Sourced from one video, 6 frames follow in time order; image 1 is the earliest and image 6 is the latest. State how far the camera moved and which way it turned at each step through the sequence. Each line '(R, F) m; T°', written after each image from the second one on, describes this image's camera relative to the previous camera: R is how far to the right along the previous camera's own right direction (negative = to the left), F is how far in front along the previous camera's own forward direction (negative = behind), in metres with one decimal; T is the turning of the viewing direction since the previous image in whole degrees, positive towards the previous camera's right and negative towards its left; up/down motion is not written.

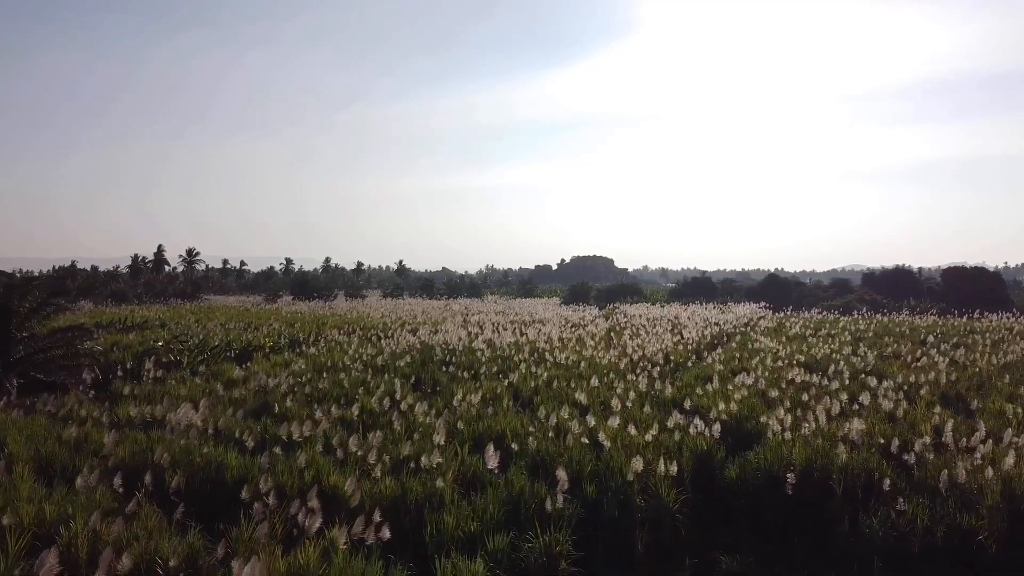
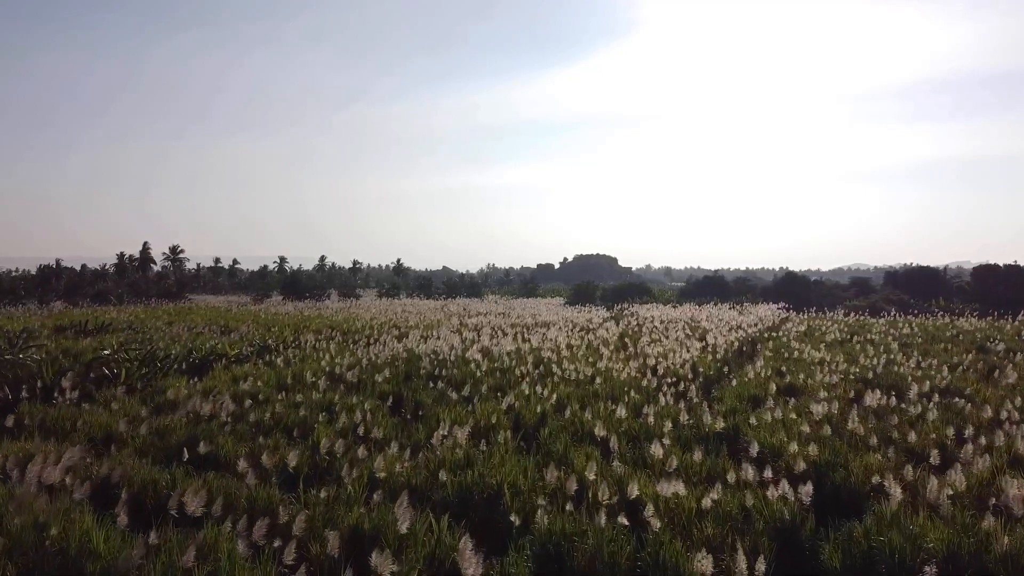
(0.0, +1.4) m; 0°
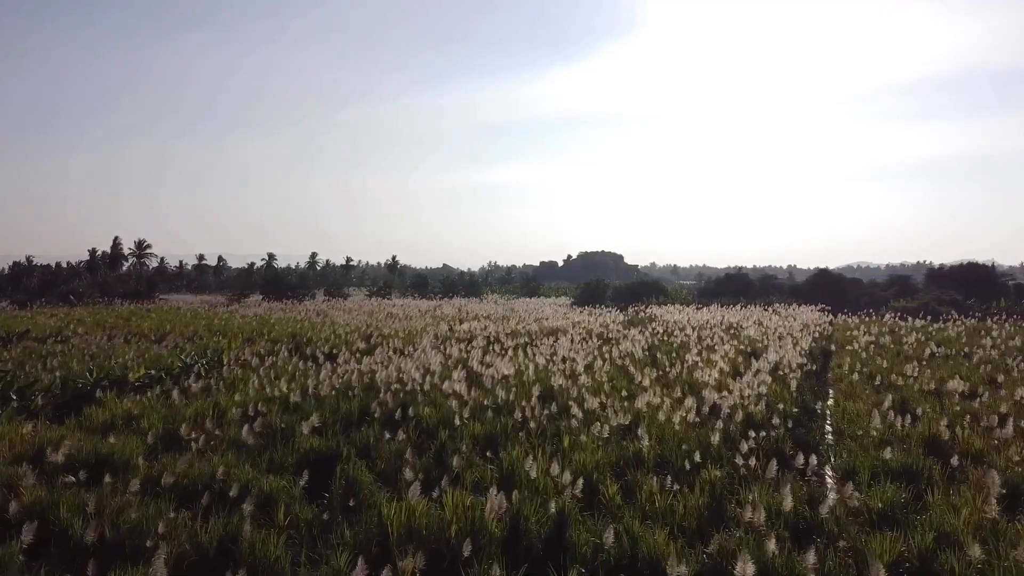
(0.0, +2.4) m; 0°
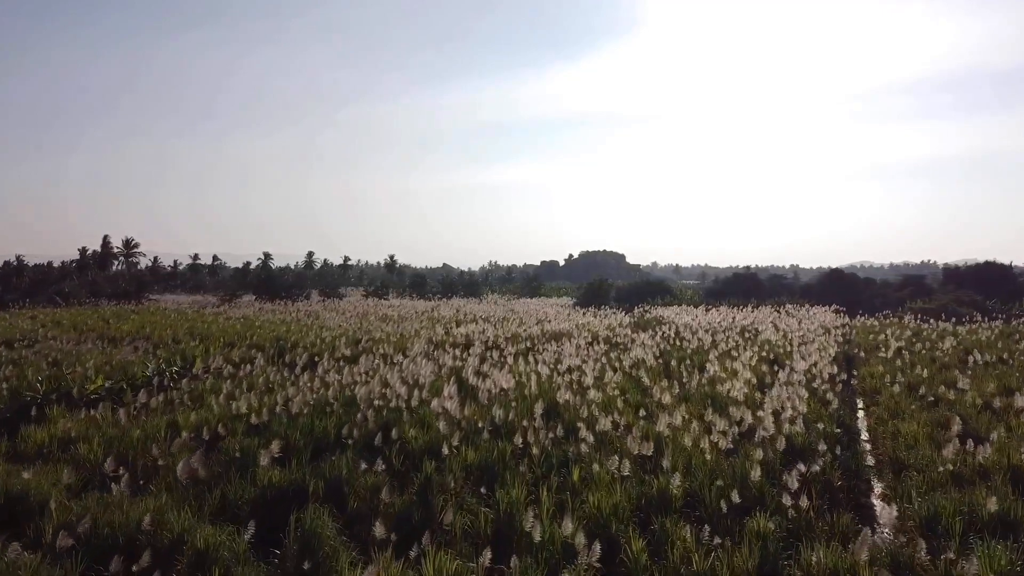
(0.0, +0.7) m; 0°
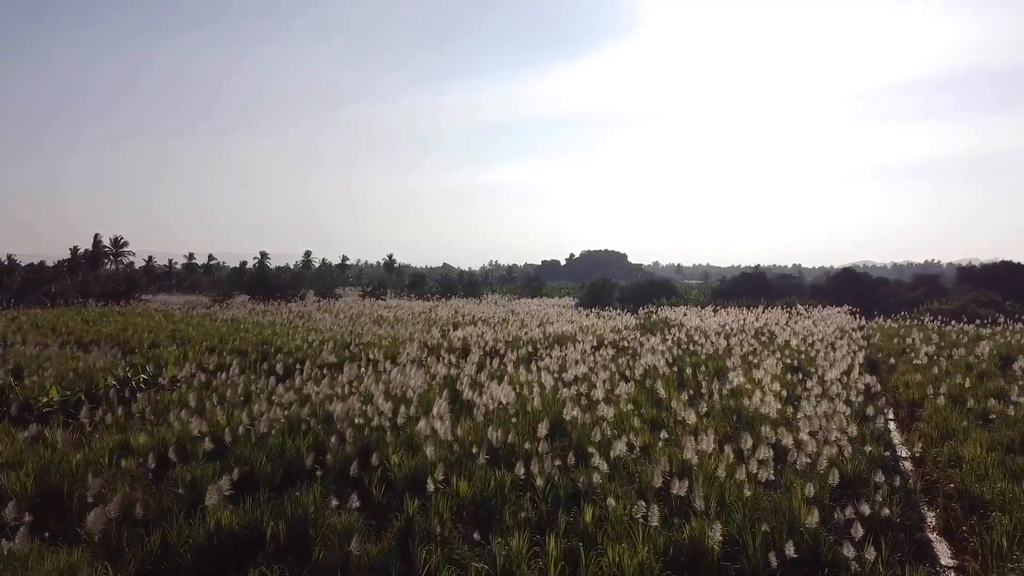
(0.0, +0.6) m; 0°
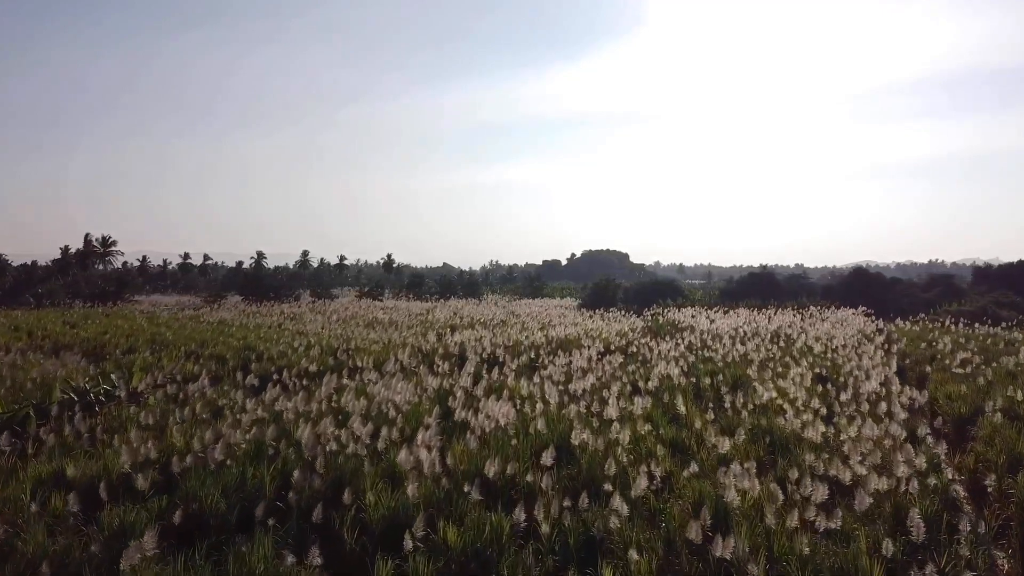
(0.0, +0.6) m; 0°
